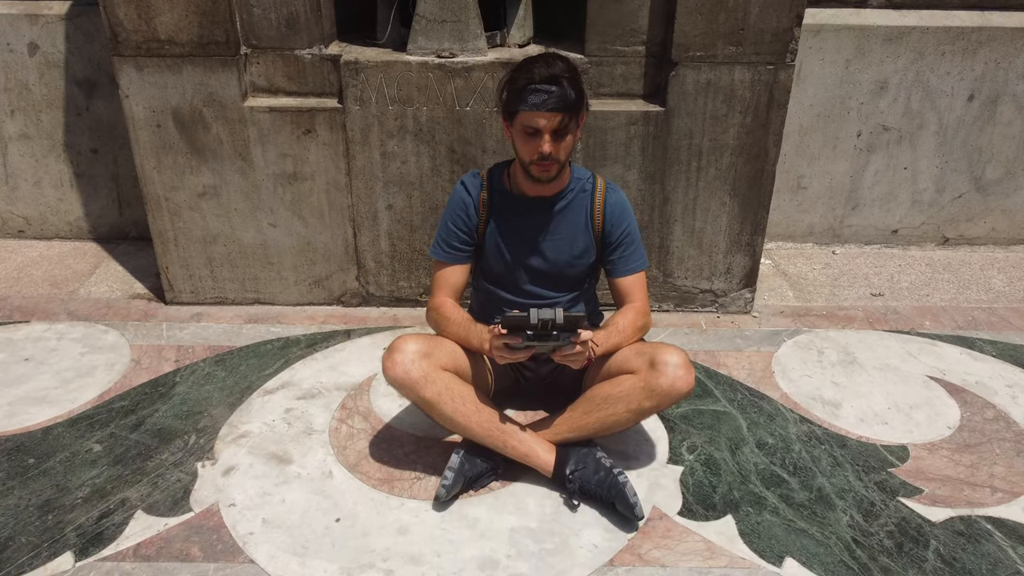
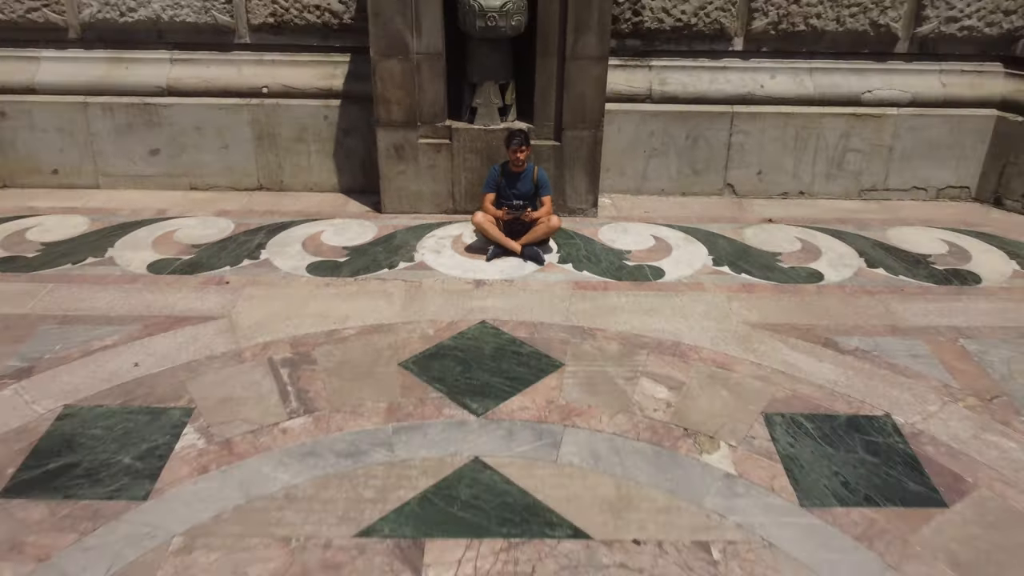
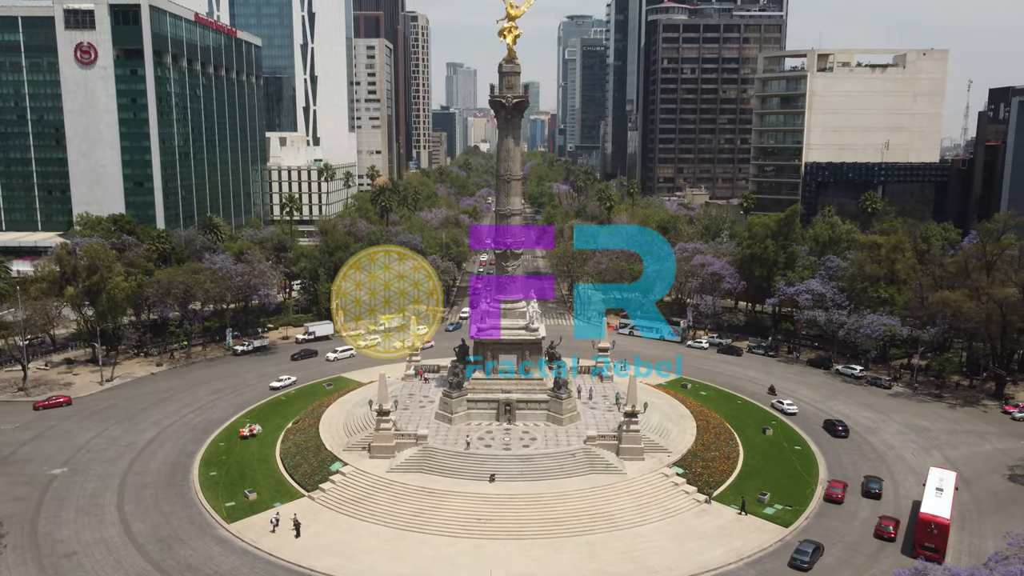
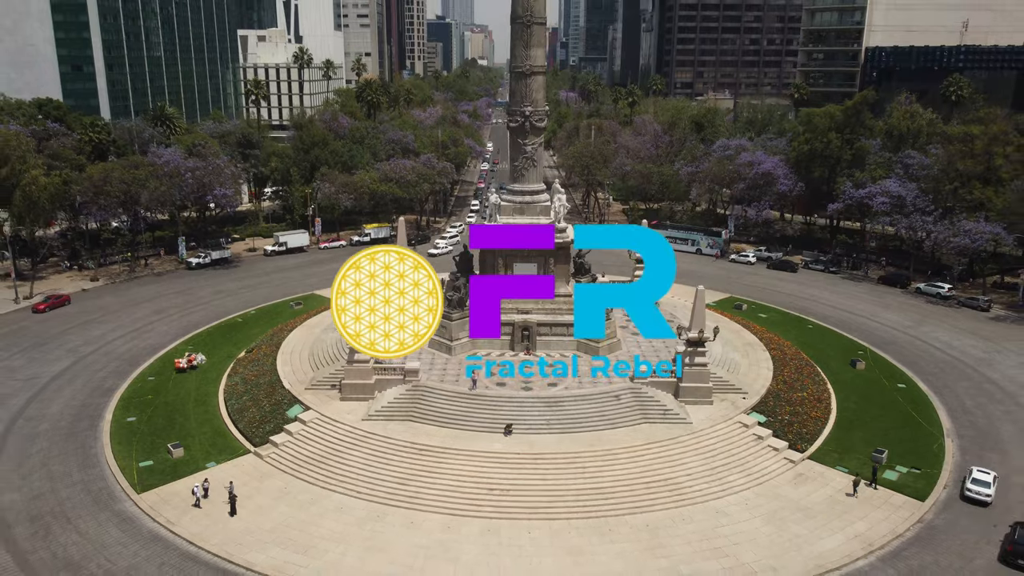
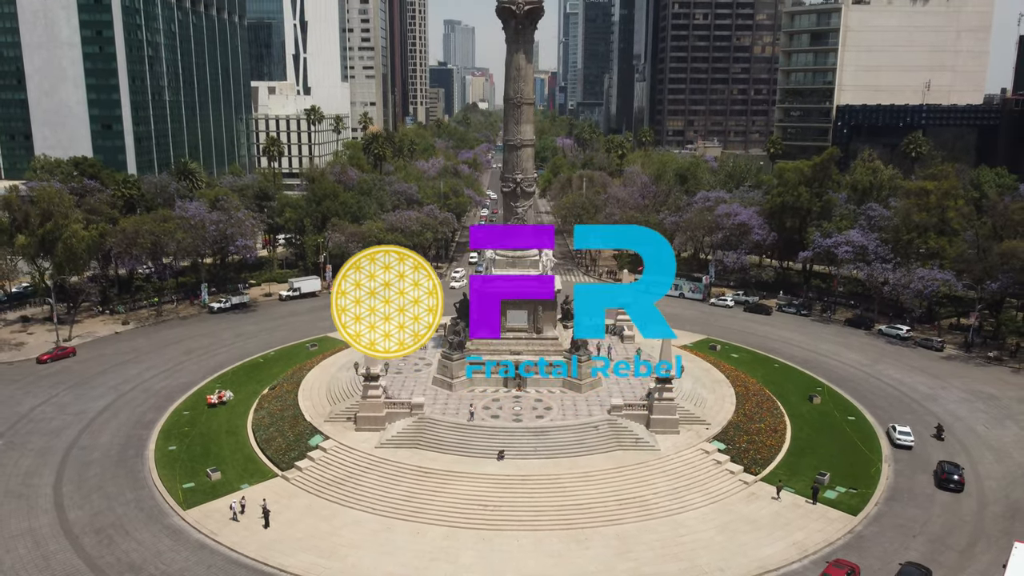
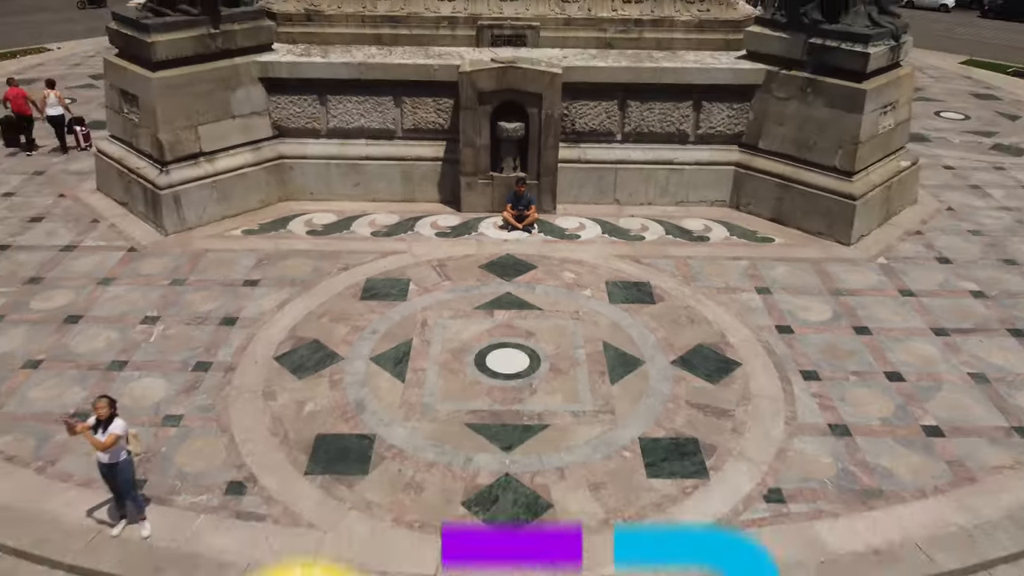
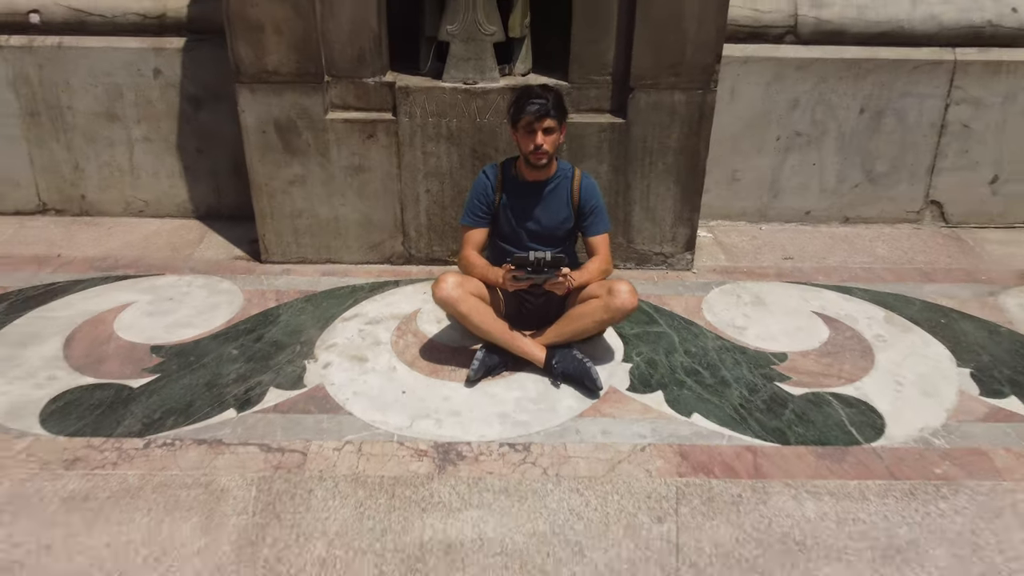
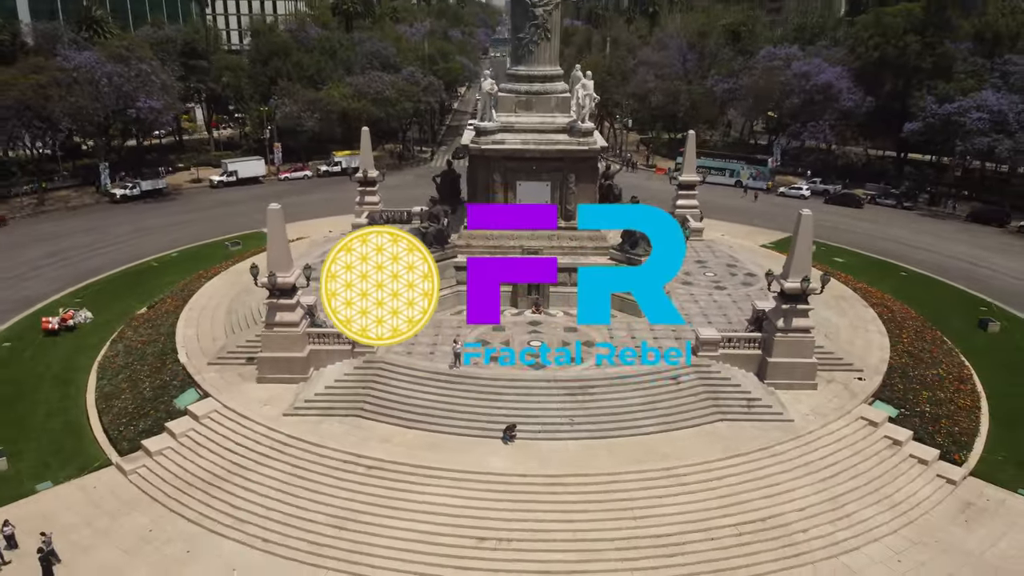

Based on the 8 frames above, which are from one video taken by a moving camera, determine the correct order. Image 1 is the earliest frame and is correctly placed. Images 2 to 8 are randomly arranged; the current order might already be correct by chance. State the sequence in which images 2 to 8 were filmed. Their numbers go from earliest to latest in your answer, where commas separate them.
7, 2, 6, 8, 4, 5, 3
